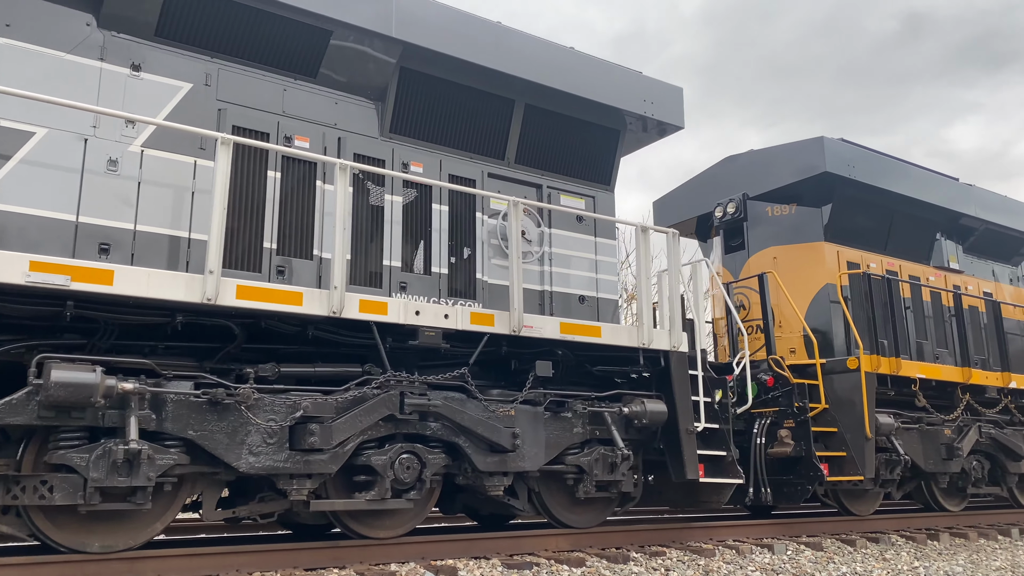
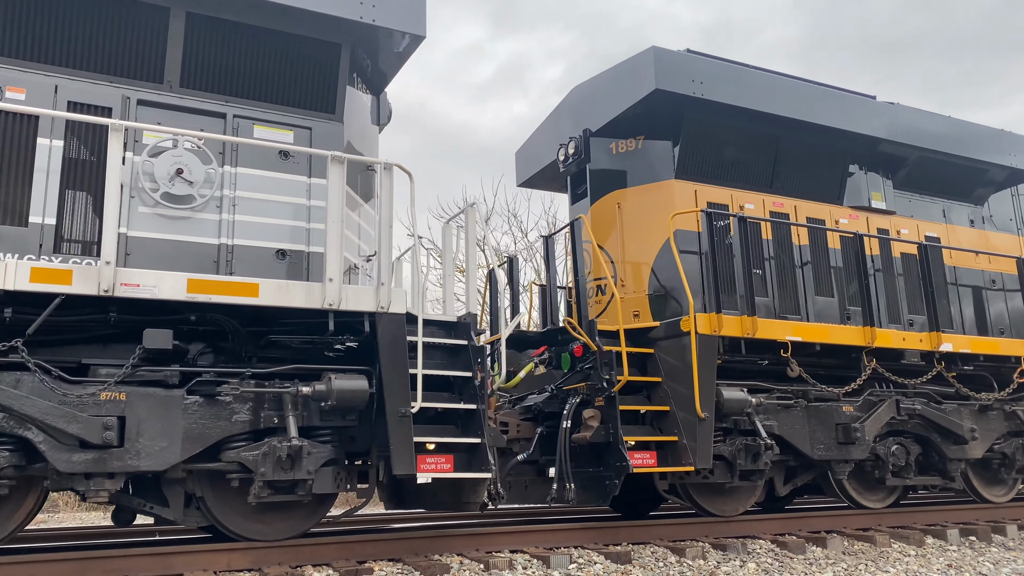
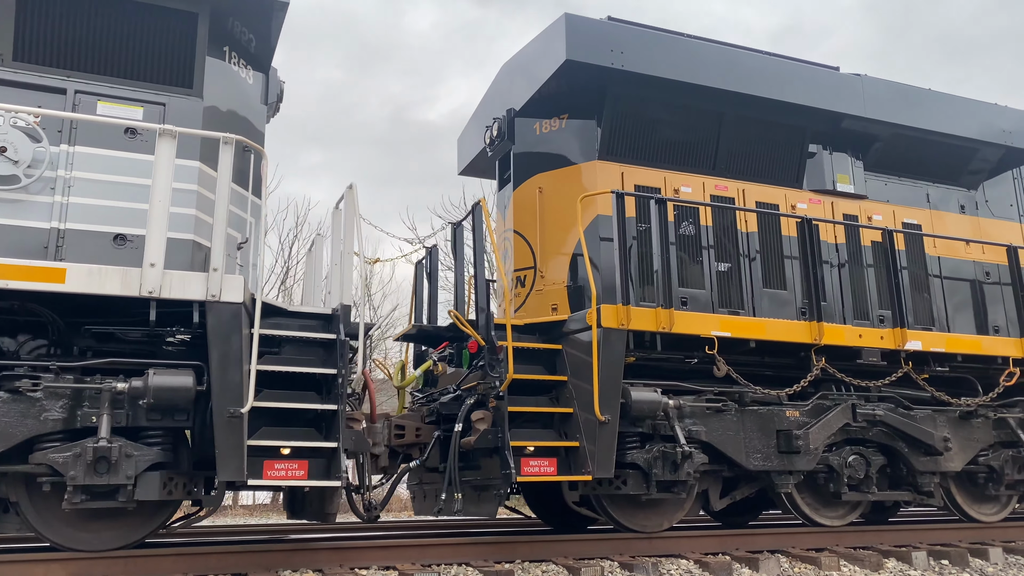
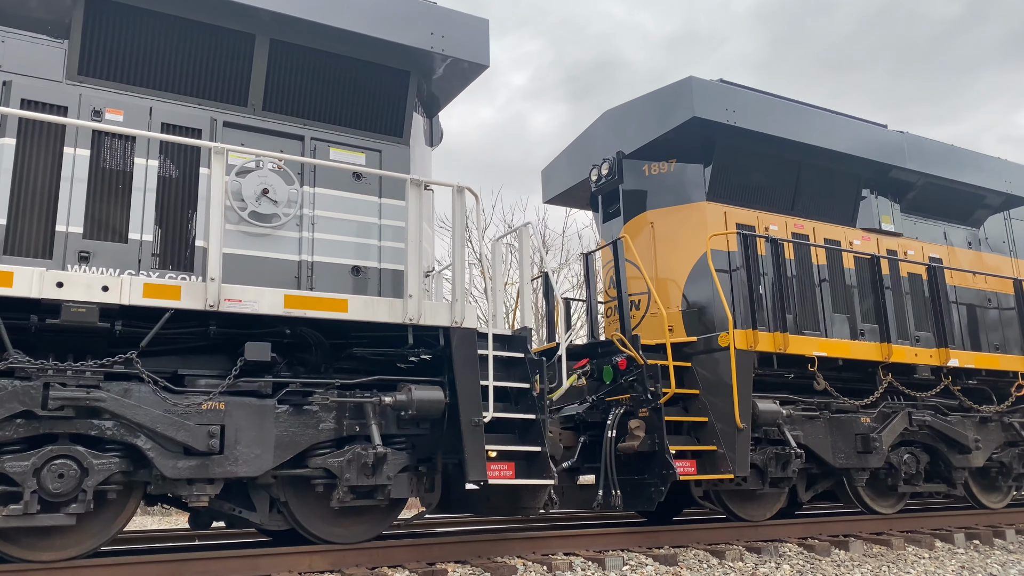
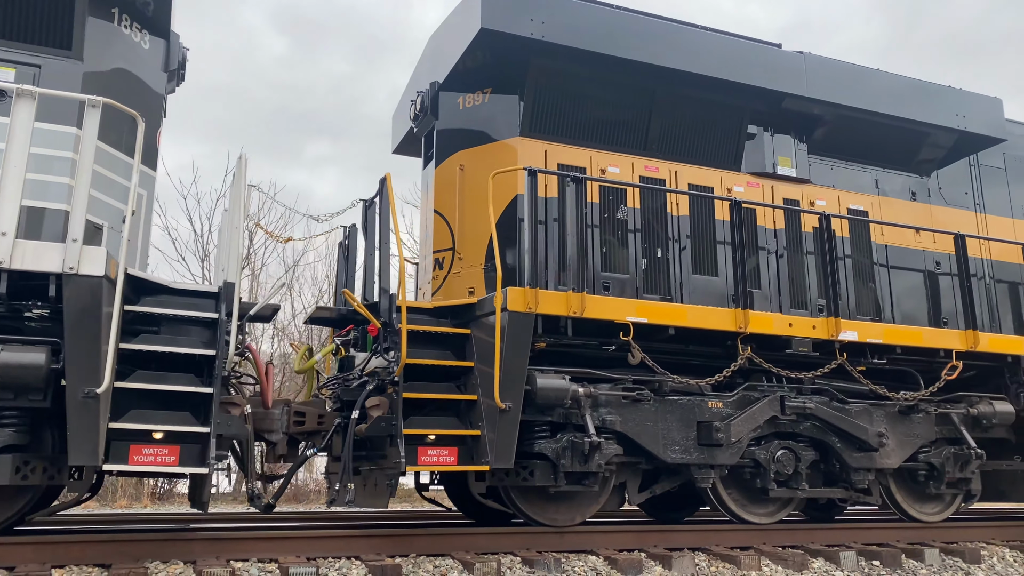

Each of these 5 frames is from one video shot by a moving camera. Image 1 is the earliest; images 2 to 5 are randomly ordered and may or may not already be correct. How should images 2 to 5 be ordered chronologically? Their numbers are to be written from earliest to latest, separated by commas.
4, 2, 3, 5
